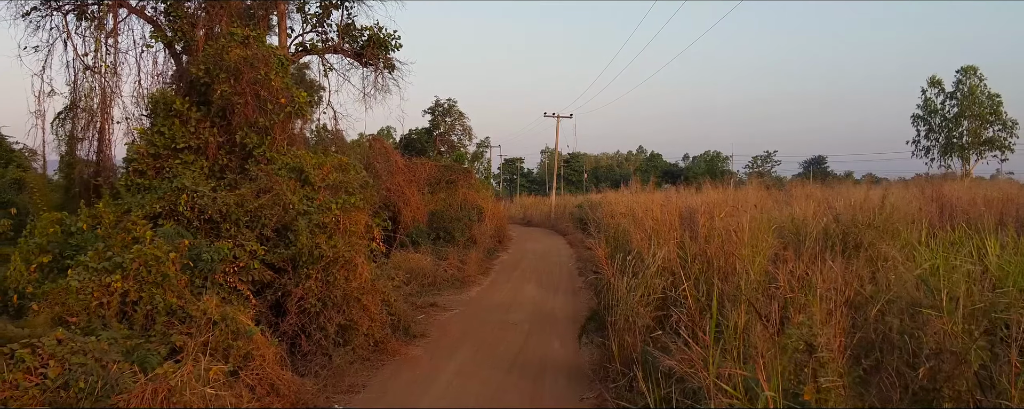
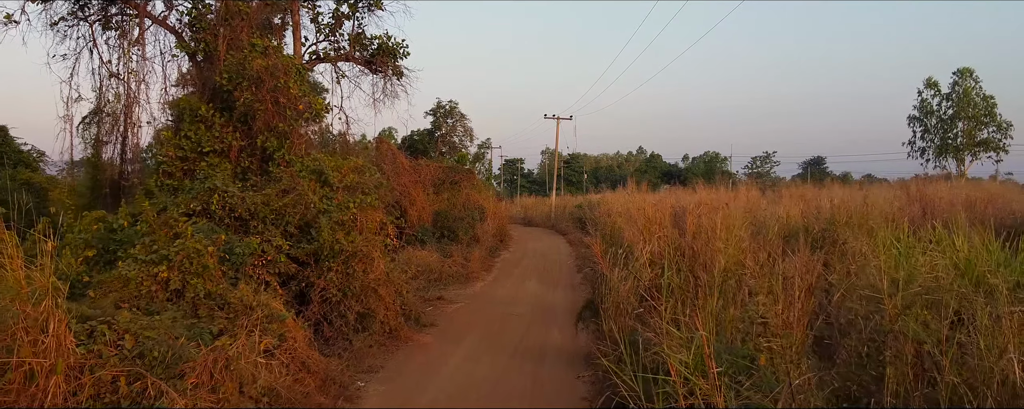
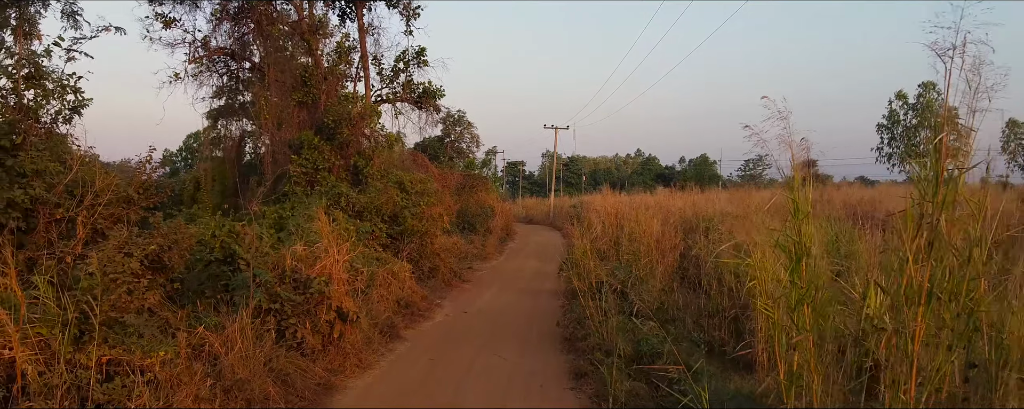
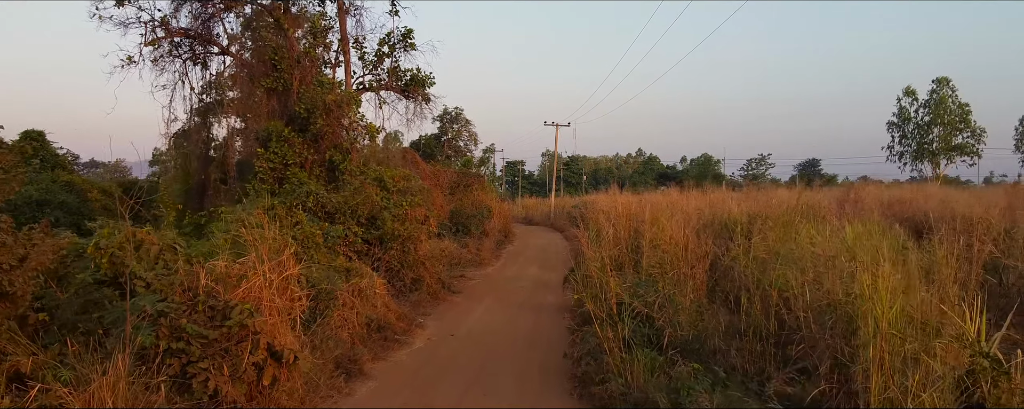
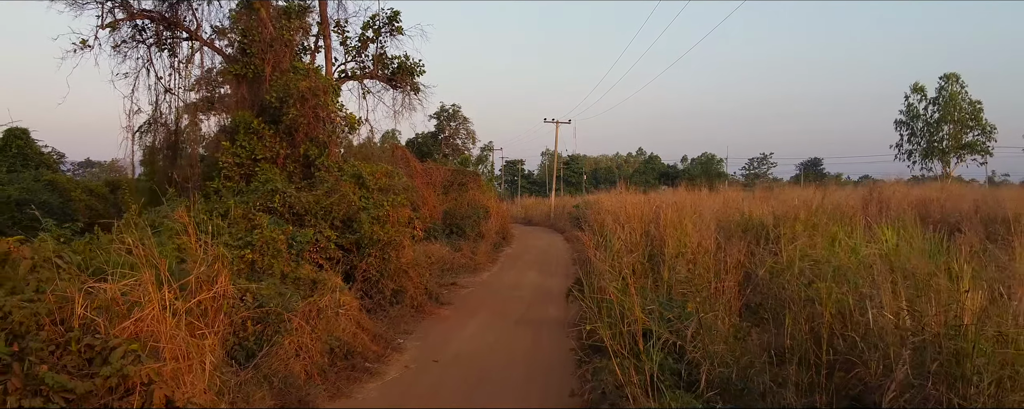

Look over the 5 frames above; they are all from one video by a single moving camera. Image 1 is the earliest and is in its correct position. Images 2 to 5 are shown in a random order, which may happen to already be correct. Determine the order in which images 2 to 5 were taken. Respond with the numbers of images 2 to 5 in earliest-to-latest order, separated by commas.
2, 5, 4, 3
